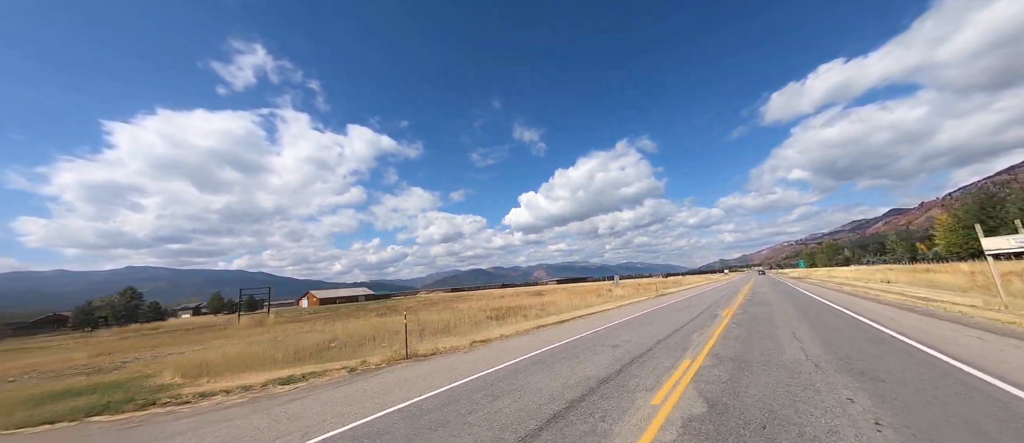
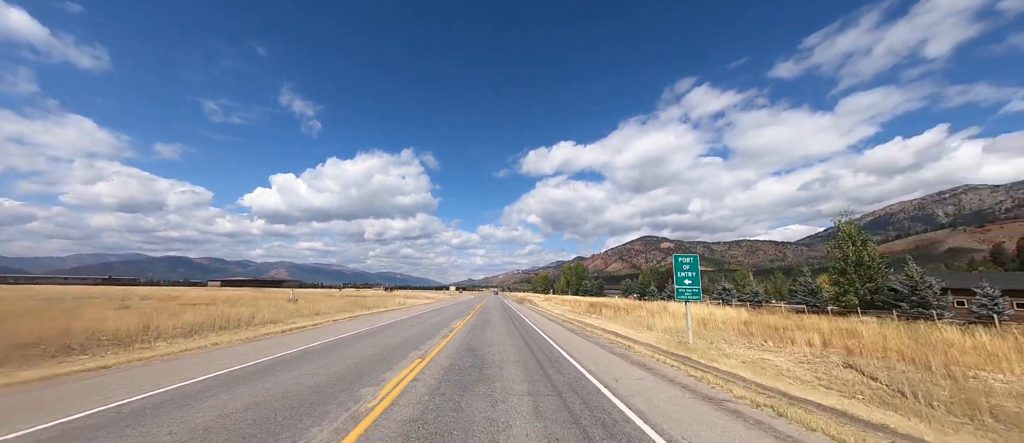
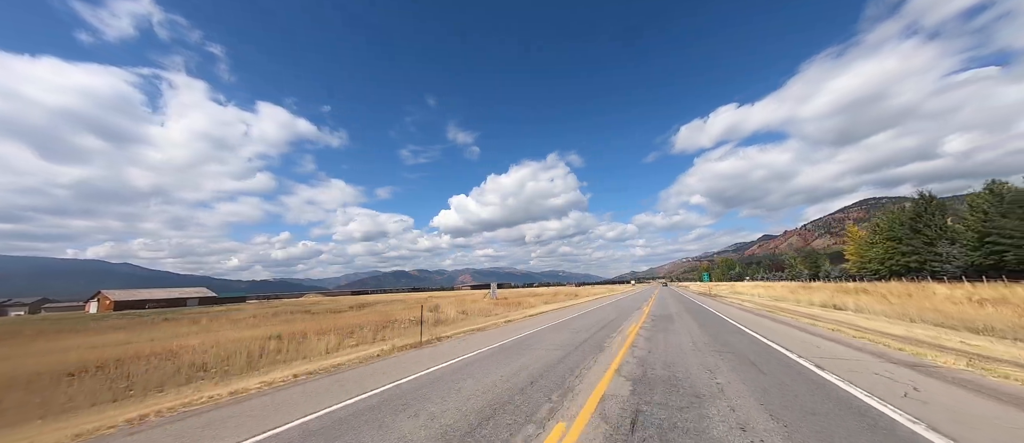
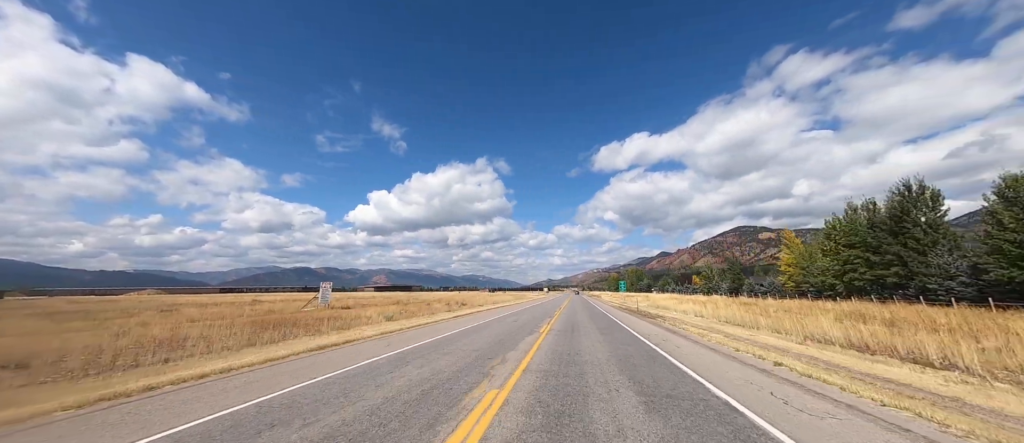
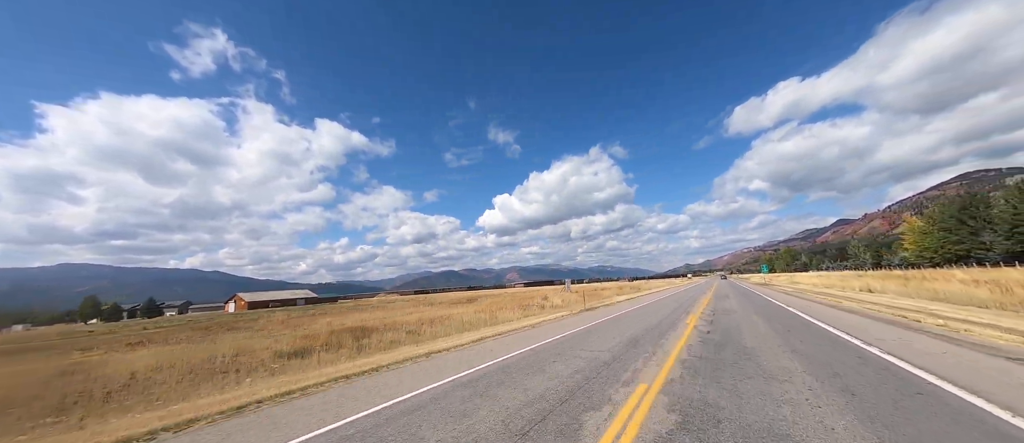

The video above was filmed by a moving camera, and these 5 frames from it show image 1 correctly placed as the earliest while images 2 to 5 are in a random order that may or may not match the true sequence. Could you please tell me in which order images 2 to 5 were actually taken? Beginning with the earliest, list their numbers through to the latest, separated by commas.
5, 3, 4, 2
